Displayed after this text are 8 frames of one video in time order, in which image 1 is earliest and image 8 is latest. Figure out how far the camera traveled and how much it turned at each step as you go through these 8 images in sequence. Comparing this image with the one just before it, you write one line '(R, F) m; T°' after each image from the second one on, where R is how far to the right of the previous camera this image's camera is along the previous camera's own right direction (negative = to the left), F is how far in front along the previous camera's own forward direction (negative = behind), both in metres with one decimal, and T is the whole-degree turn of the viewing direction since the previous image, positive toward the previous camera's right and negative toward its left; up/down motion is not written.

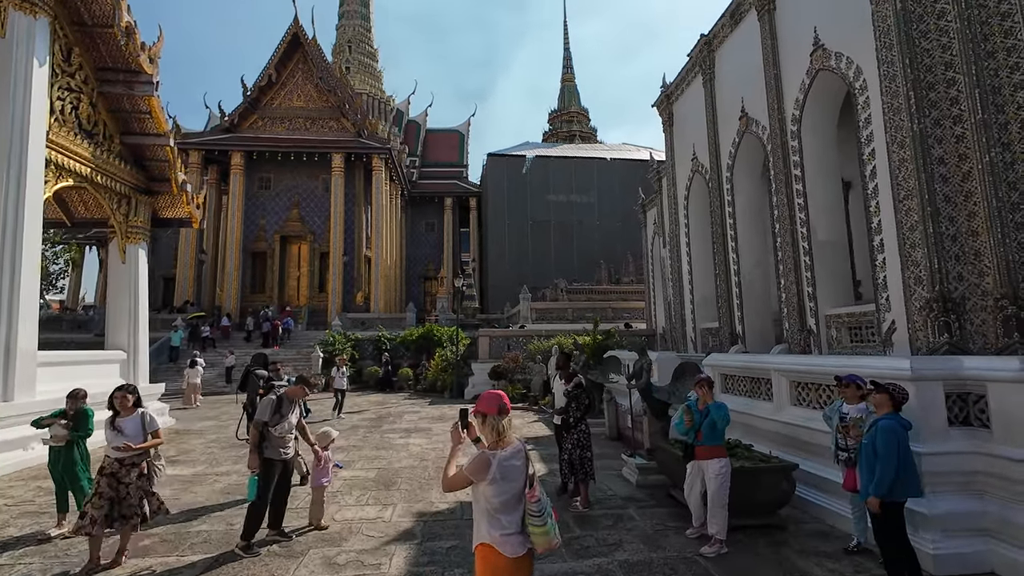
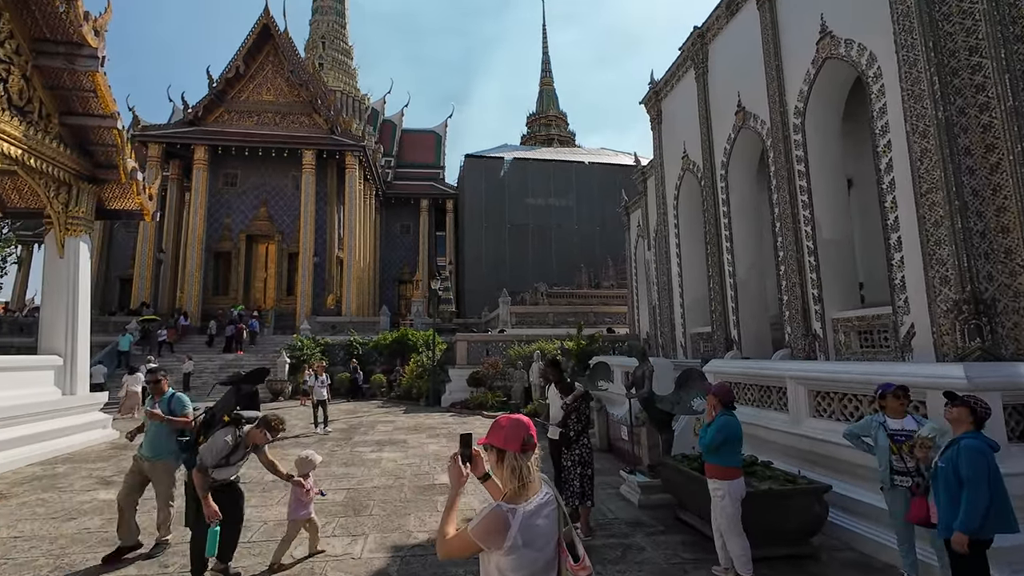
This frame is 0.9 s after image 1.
(-0.1, +0.5) m; +3°
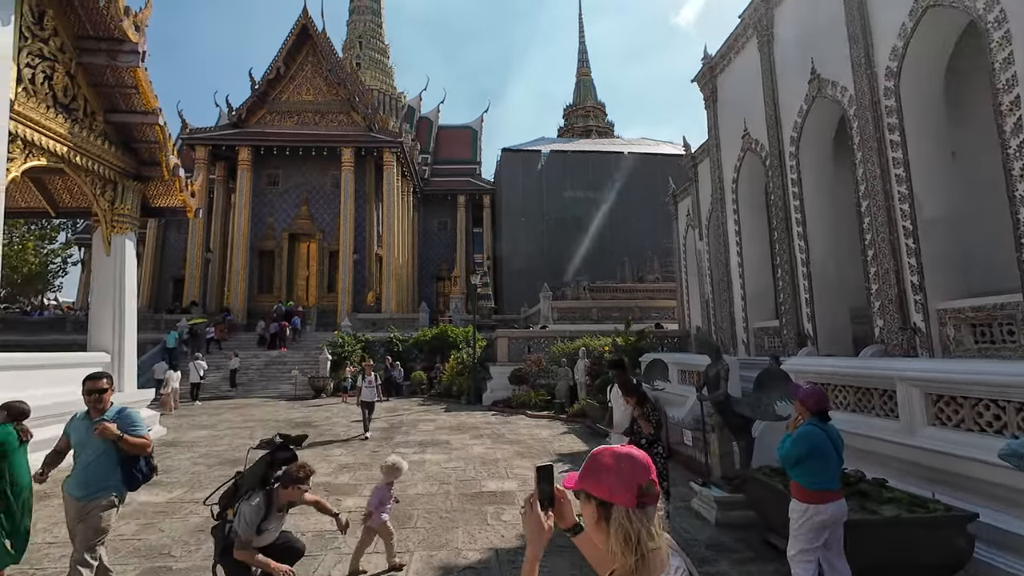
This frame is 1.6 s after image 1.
(-0.1, +0.4) m; -4°
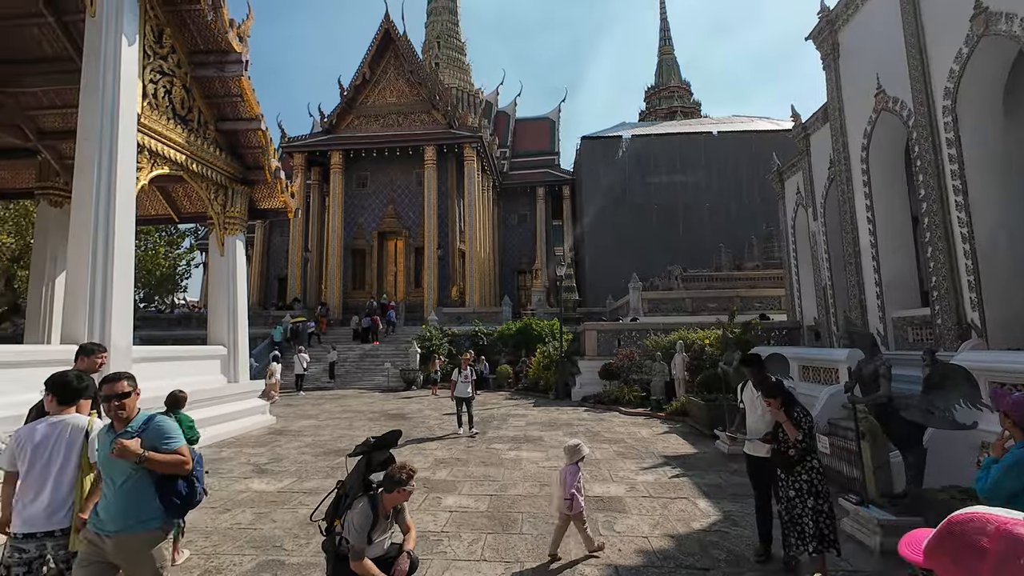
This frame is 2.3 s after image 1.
(-0.2, +0.3) m; -9°
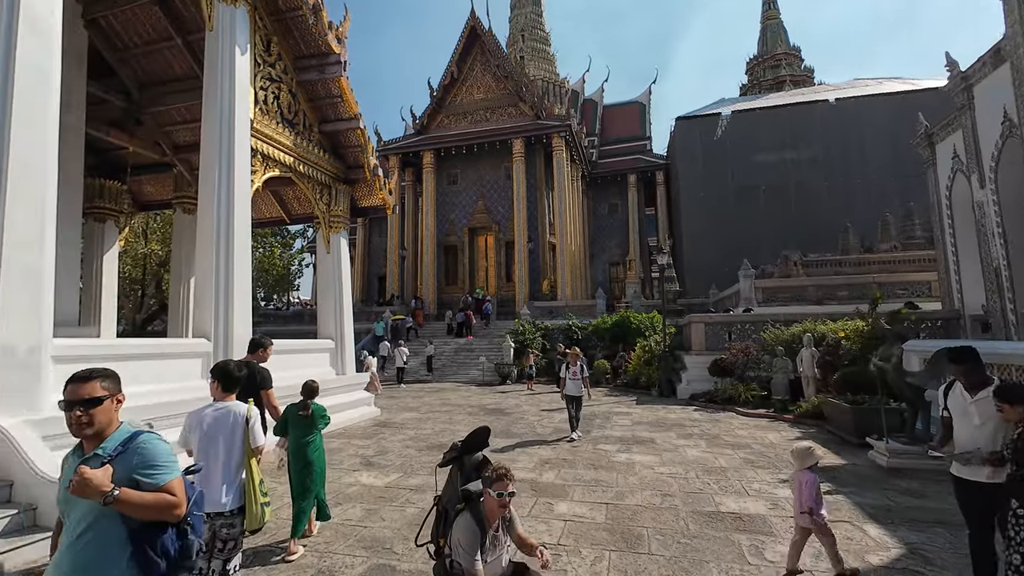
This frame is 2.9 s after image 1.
(-0.2, +0.4) m; -10°
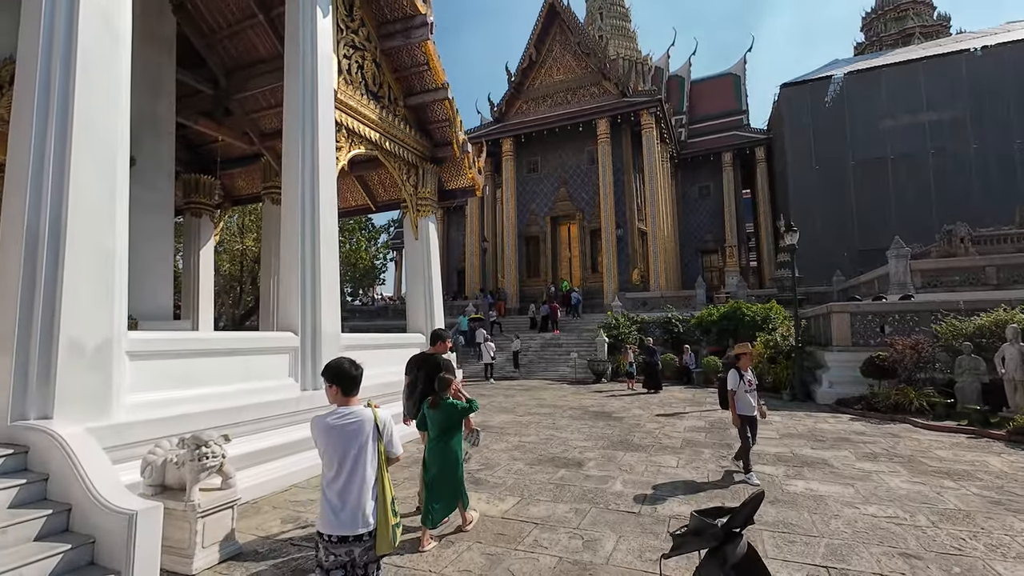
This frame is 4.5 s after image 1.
(-0.5, +0.9) m; -9°
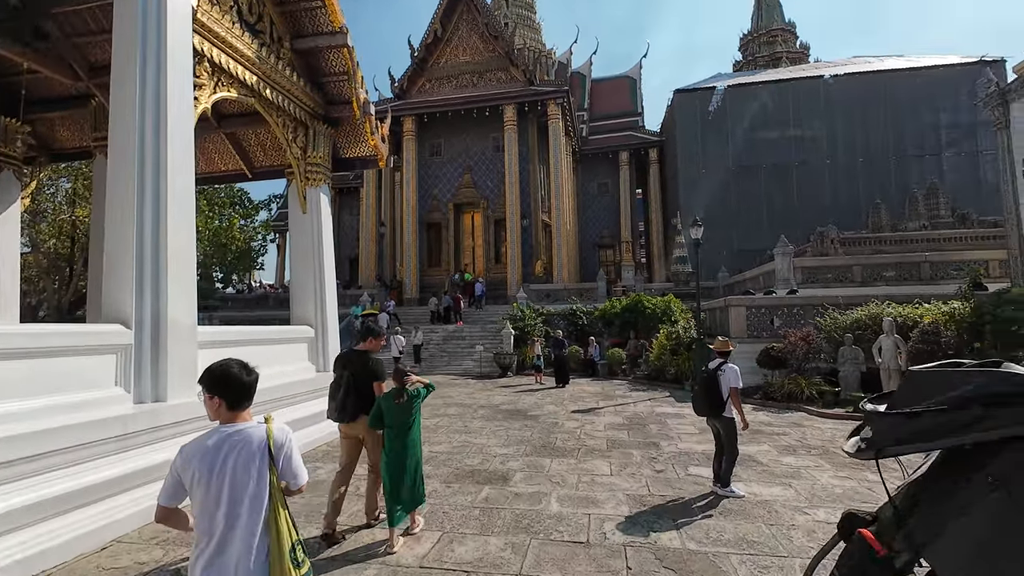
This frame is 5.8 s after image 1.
(-0.2, +0.7) m; +12°
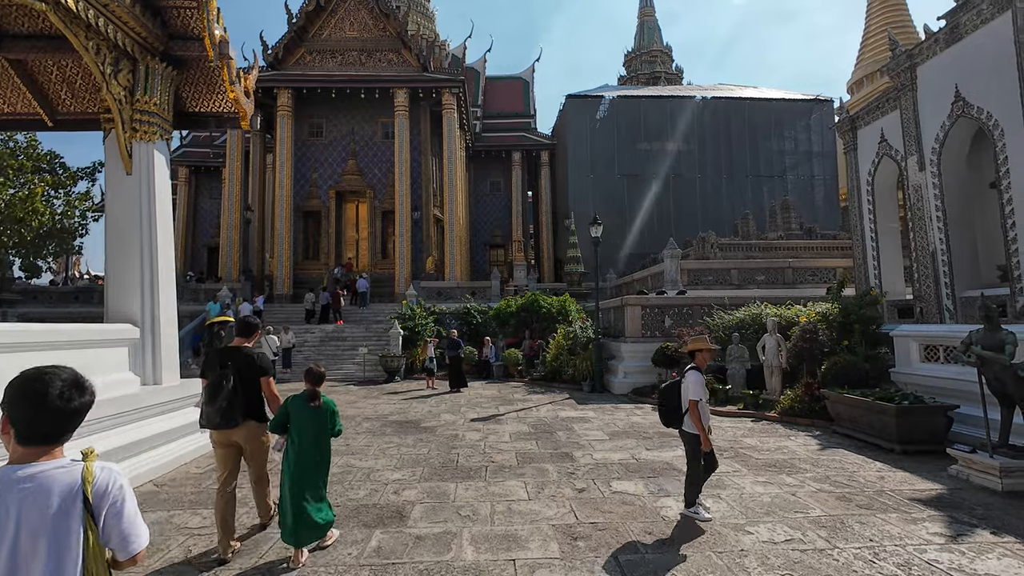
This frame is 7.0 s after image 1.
(-0.1, +0.7) m; +13°
